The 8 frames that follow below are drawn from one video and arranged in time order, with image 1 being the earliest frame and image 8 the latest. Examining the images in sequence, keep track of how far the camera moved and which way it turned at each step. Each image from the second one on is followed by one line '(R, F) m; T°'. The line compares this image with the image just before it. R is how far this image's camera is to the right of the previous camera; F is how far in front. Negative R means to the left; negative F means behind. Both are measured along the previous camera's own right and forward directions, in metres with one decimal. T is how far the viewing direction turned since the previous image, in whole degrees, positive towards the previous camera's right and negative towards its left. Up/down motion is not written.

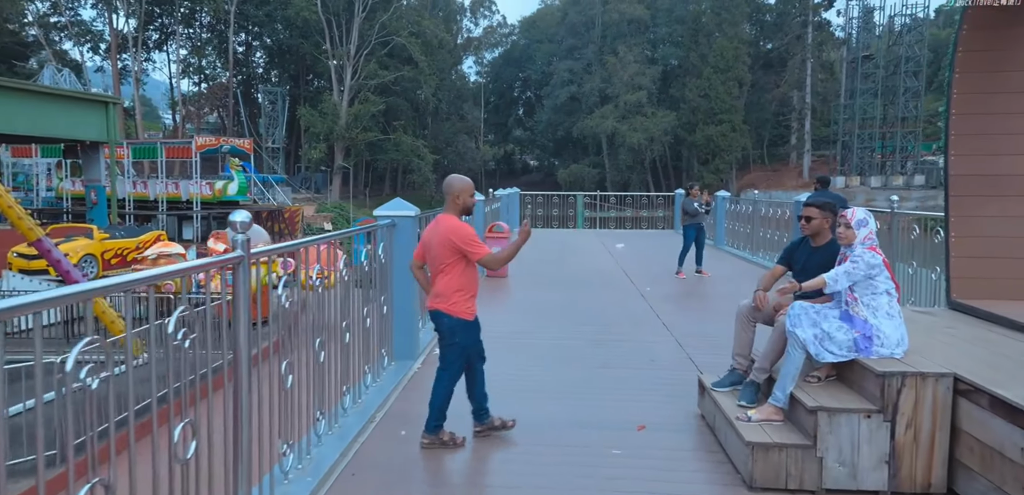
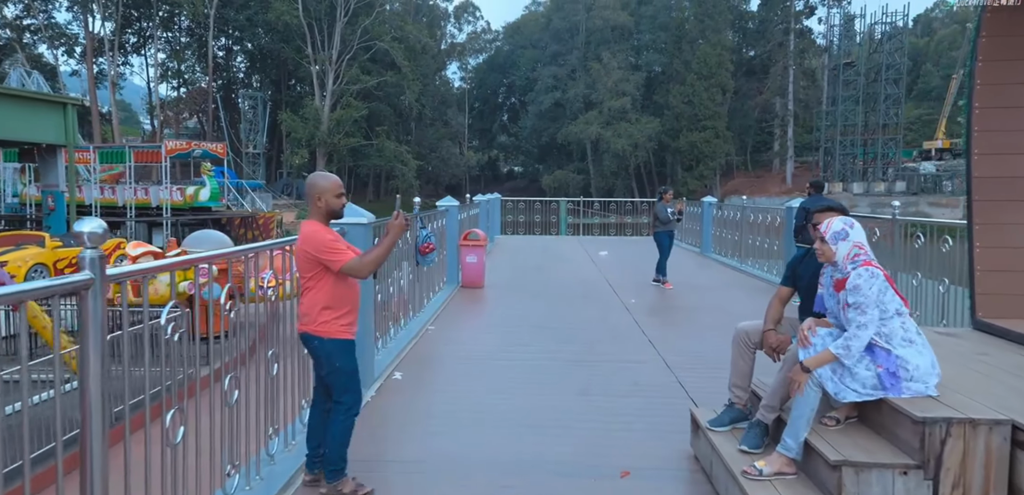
(+0.1, +0.5) m; +1°
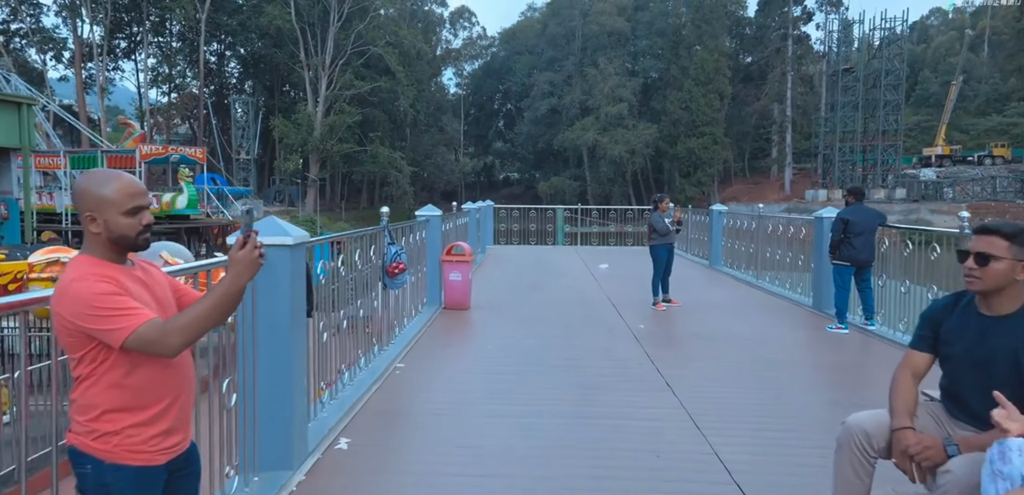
(+0.1, +1.1) m; 0°
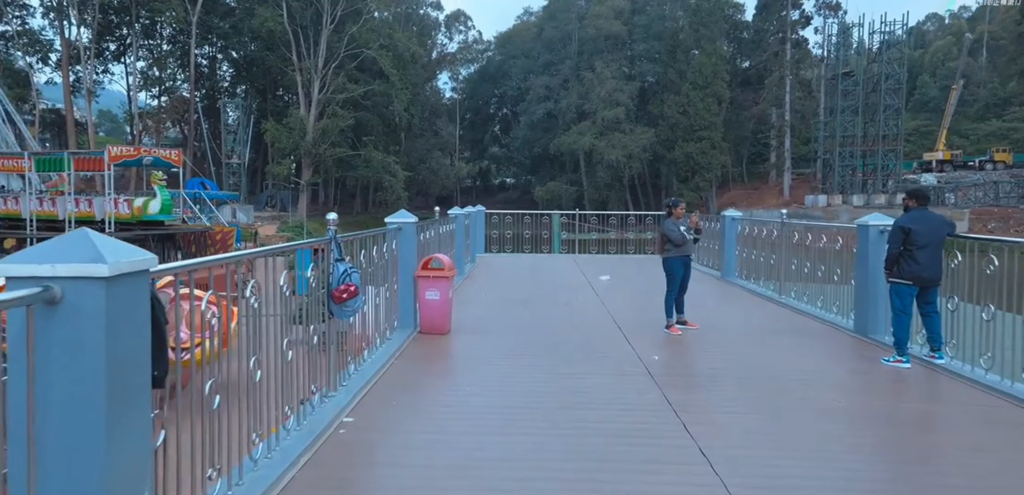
(+0.1, +1.2) m; 0°
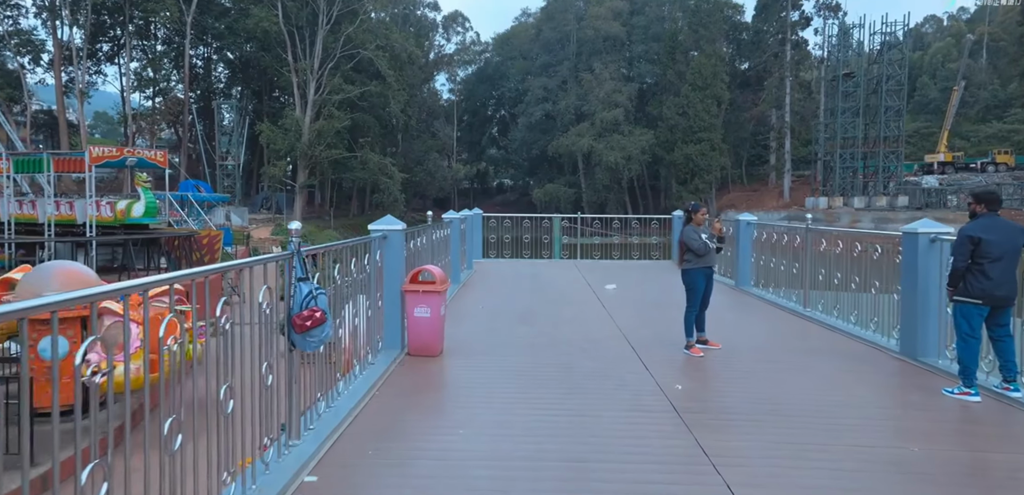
(0.0, +0.7) m; 0°
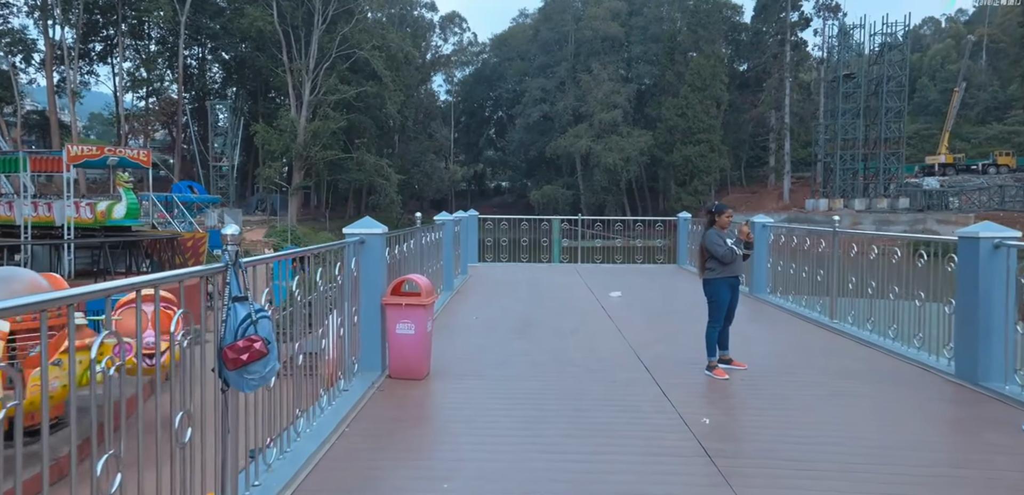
(0.0, +0.7) m; 0°
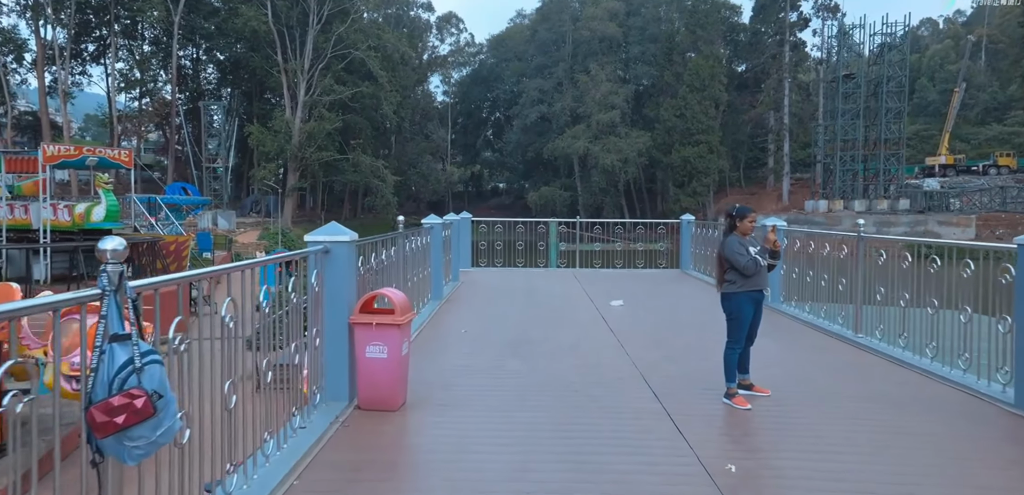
(+0.1, +0.7) m; 0°
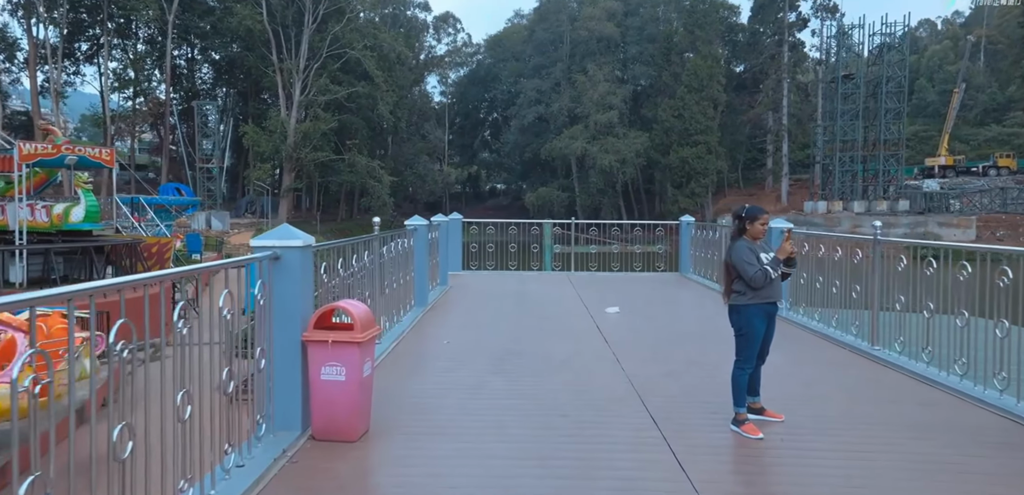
(+0.1, +0.5) m; 0°
